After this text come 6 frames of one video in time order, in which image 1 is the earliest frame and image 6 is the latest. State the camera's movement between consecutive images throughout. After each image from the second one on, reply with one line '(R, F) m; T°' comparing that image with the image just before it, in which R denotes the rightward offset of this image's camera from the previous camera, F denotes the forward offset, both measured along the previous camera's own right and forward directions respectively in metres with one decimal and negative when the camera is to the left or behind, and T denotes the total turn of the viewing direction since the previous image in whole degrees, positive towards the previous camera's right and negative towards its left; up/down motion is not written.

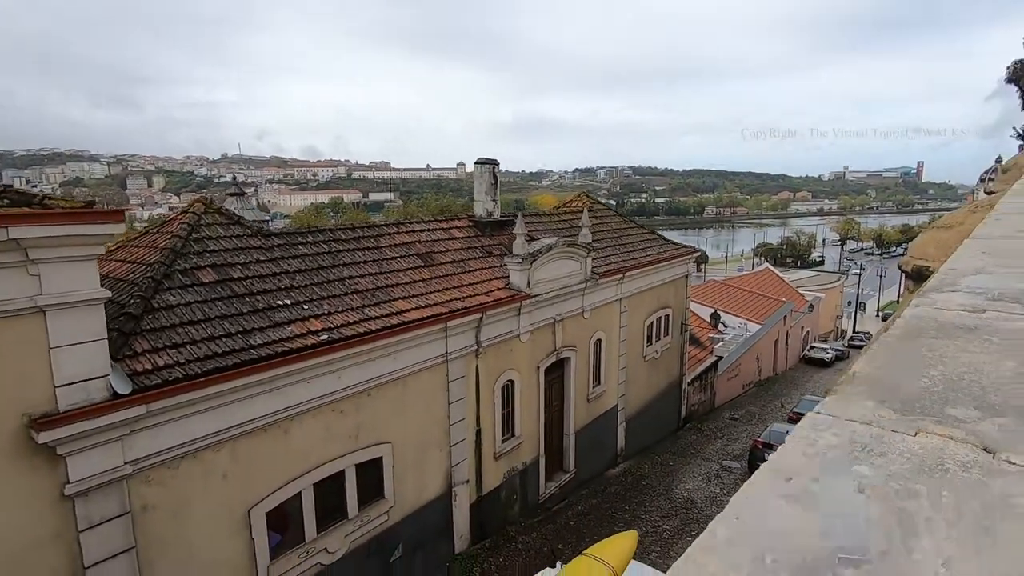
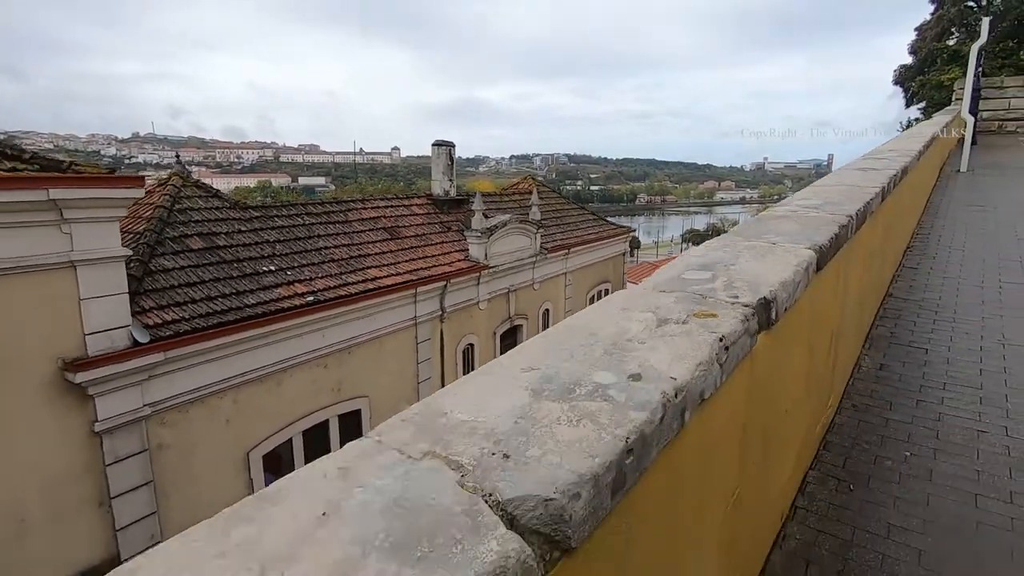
(-0.4, -0.9) m; +7°
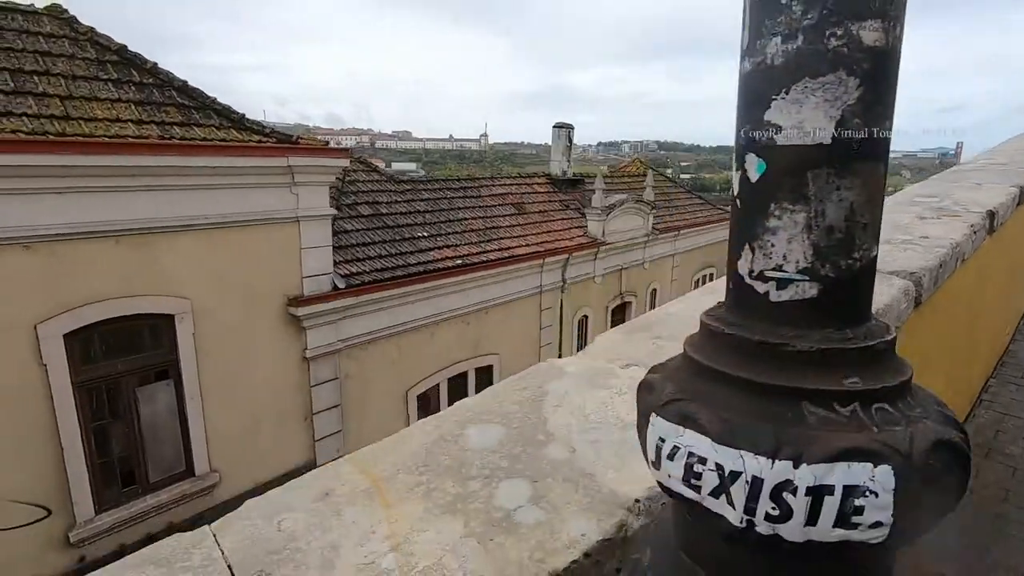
(-0.7, -0.7) m; -9°
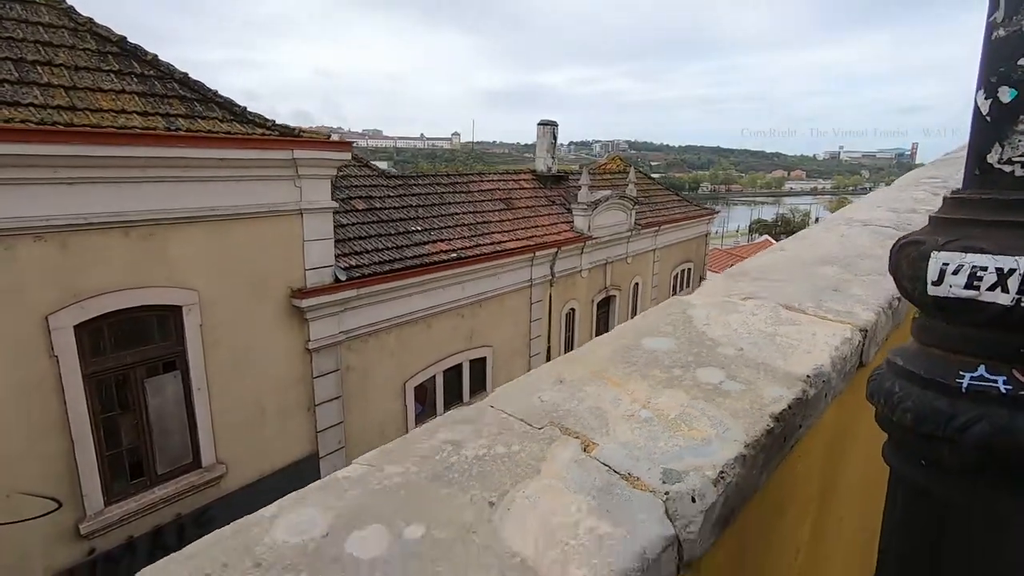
(-0.3, -0.2) m; +3°
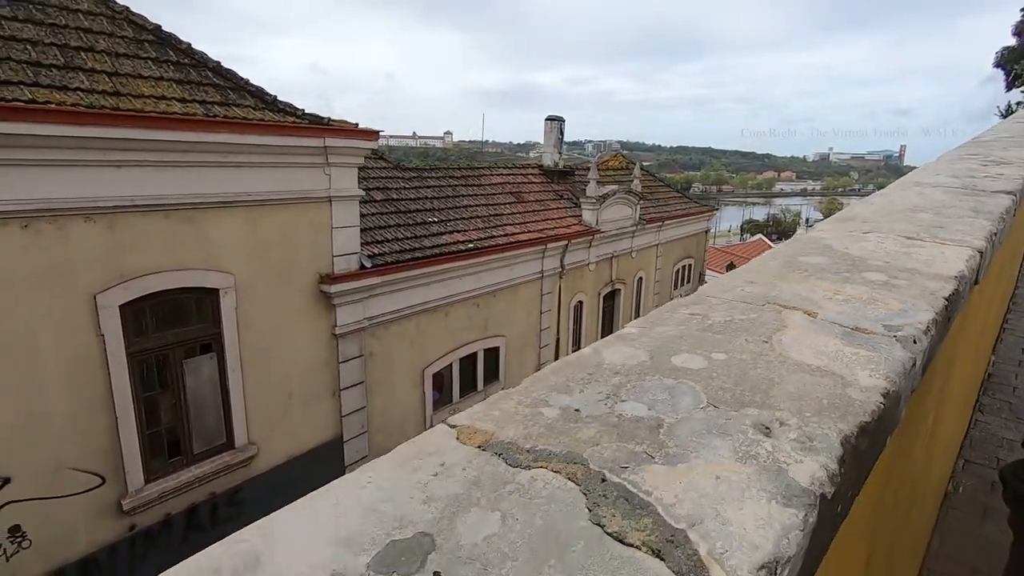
(-0.4, -0.2) m; +1°
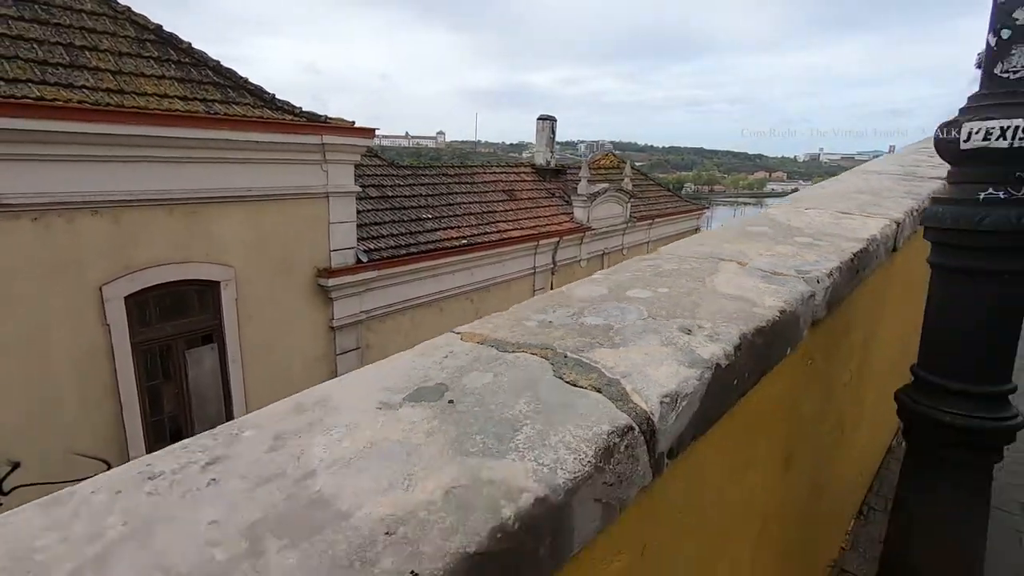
(0.0, -0.2) m; +1°
